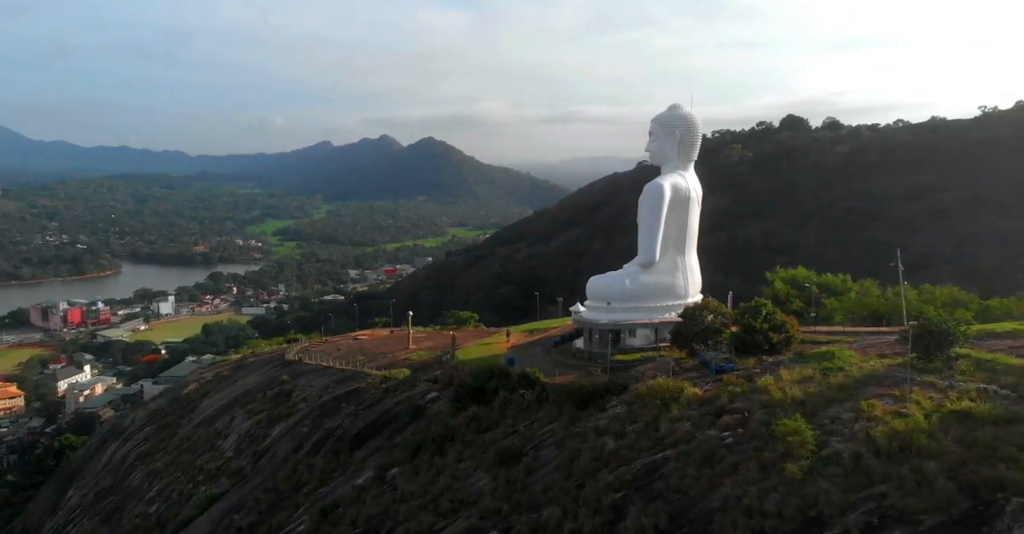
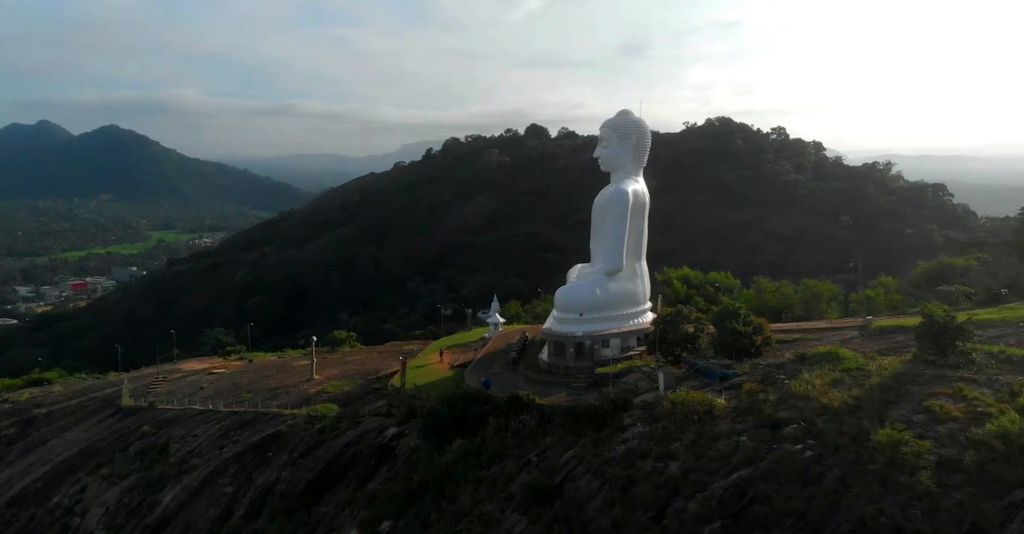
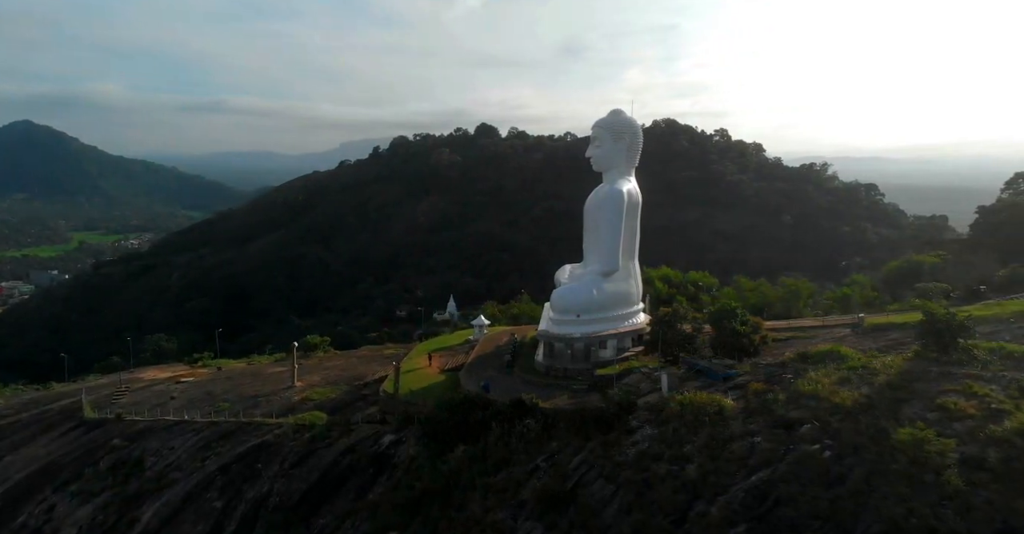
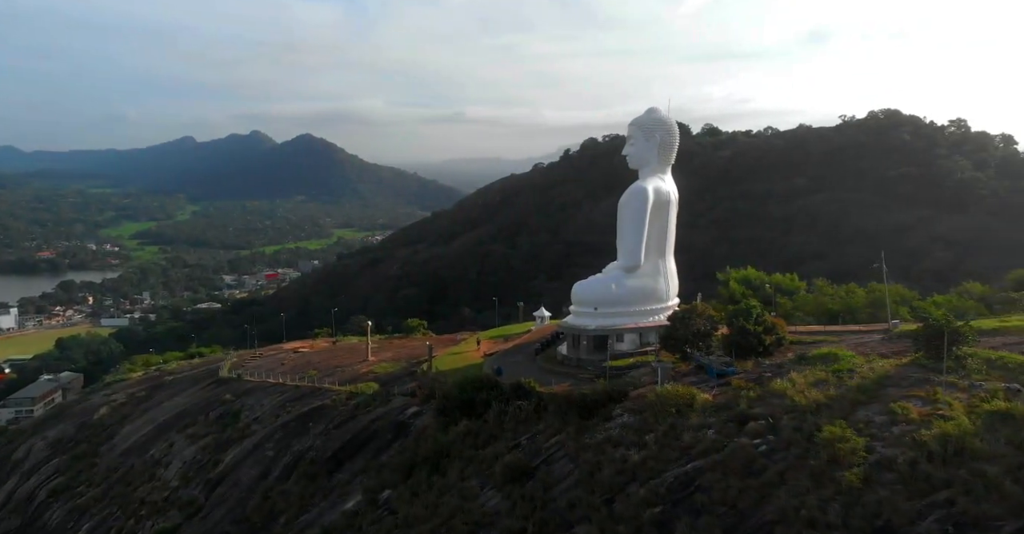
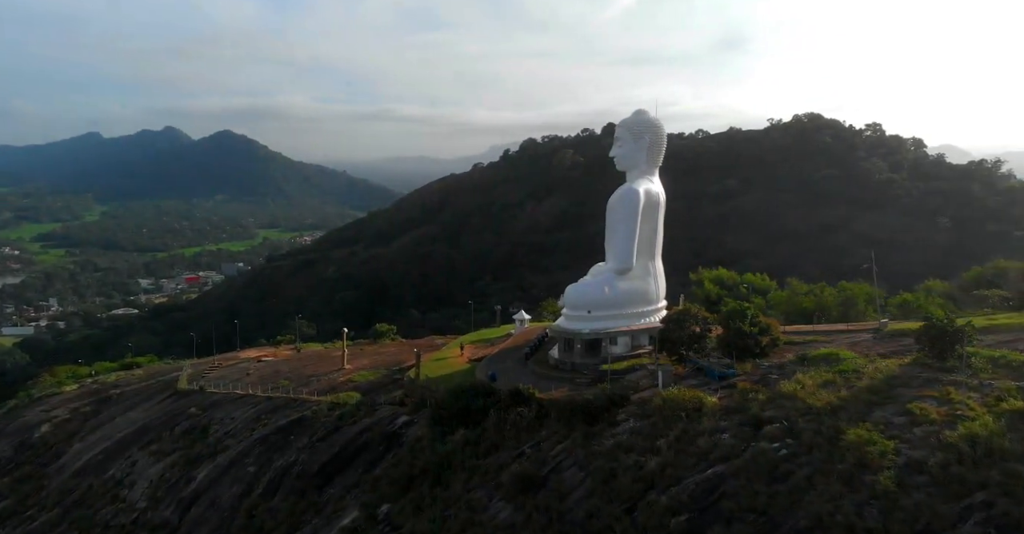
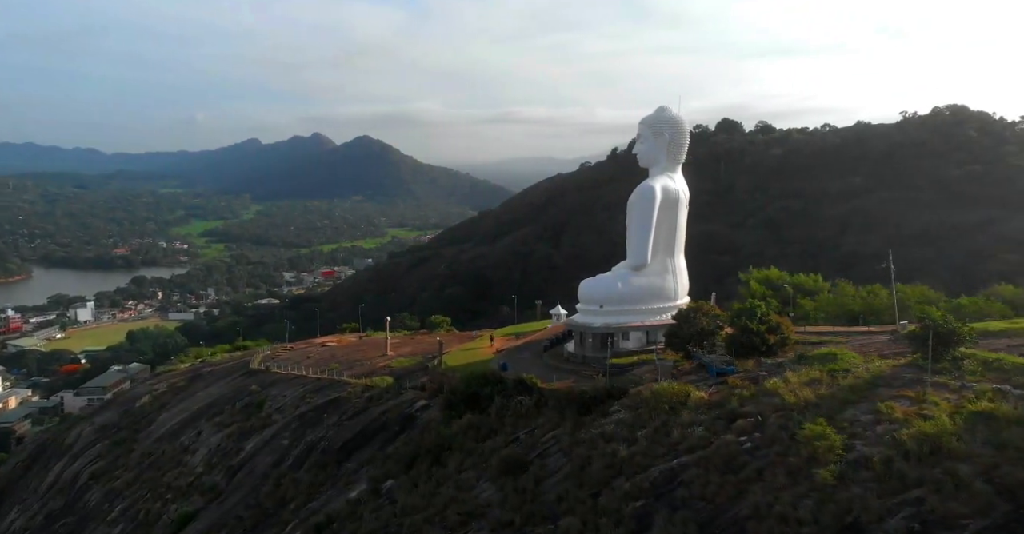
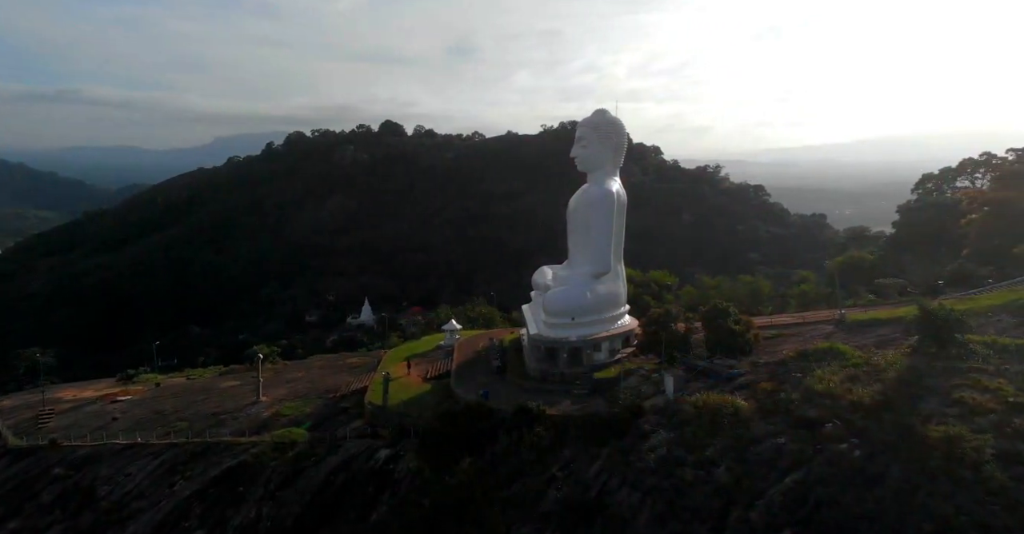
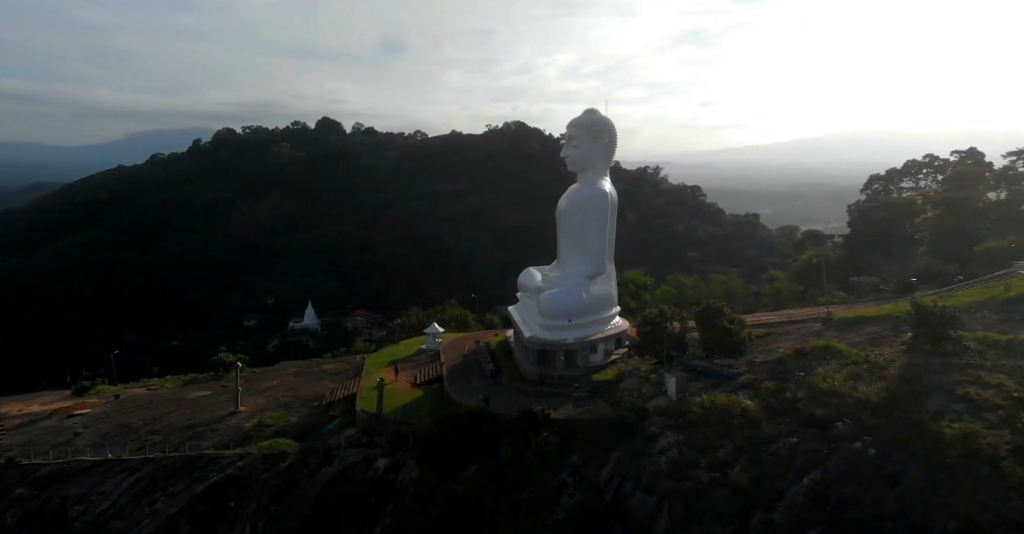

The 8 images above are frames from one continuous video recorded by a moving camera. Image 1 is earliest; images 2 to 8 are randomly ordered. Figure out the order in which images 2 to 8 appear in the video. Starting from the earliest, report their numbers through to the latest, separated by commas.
6, 4, 5, 2, 3, 7, 8
